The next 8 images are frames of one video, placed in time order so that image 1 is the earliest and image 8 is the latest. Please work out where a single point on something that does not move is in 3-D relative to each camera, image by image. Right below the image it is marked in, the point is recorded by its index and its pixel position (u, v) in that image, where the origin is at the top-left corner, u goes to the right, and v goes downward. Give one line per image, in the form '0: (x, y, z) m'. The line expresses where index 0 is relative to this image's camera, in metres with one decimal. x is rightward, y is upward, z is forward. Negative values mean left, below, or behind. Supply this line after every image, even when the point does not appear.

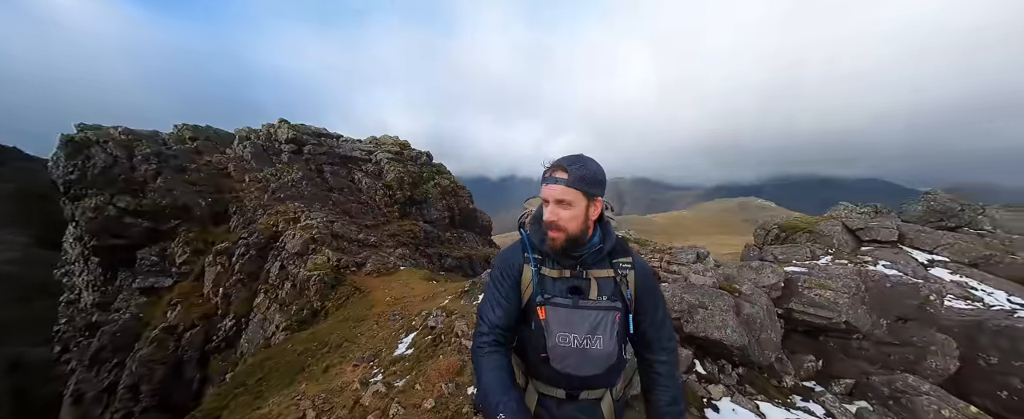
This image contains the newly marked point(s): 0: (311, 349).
0: (-7.5, -4.9, +12.6) m
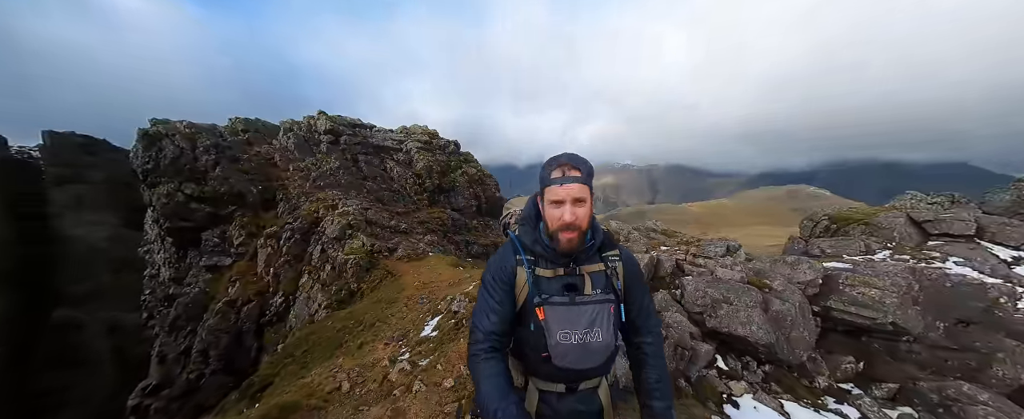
0: (-6.8, -4.5, +13.8) m
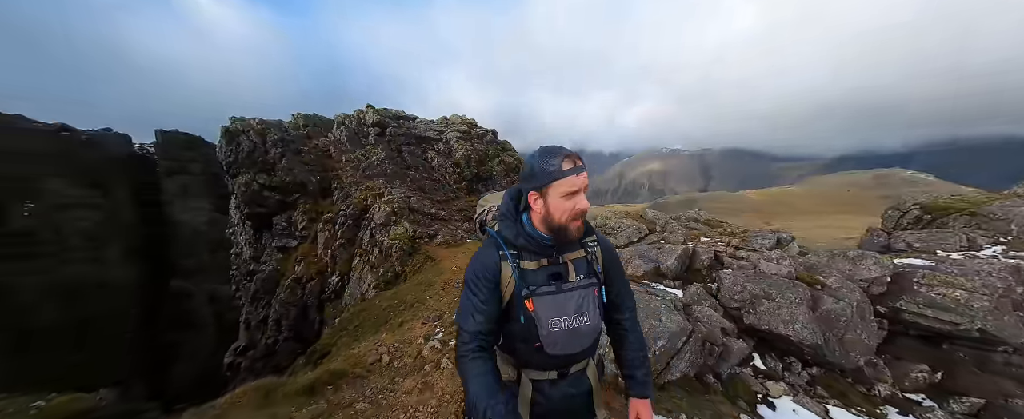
0: (-5.6, -4.0, +15.2) m
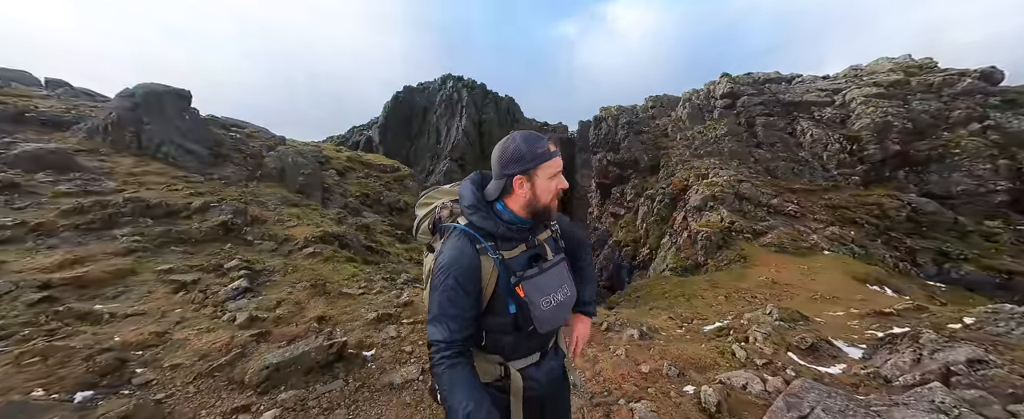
0: (+6.4, -3.2, +15.1) m
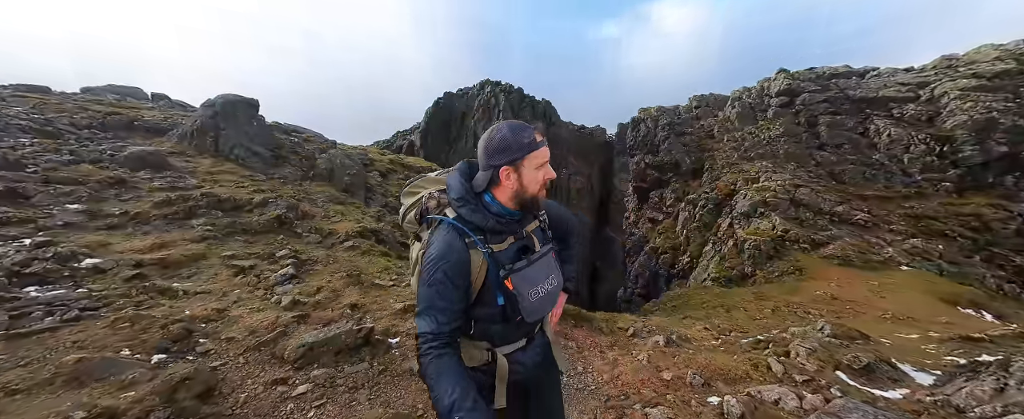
0: (+7.6, -3.4, +14.3) m
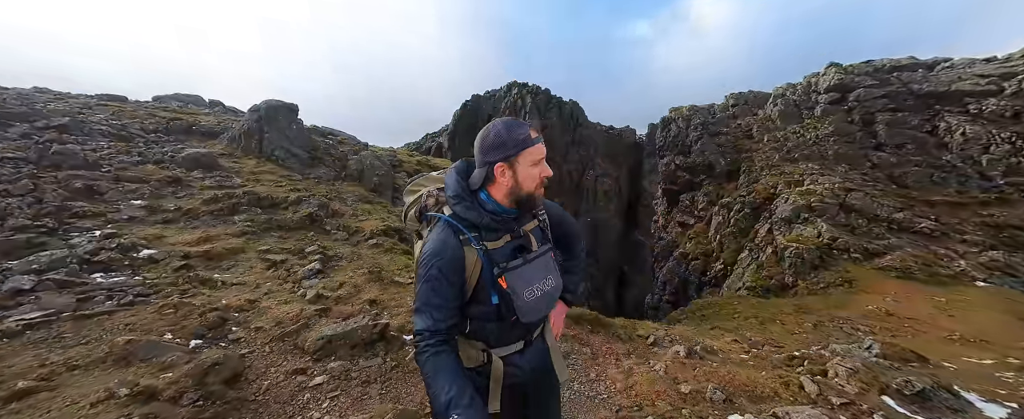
0: (+8.5, -3.6, +13.4) m
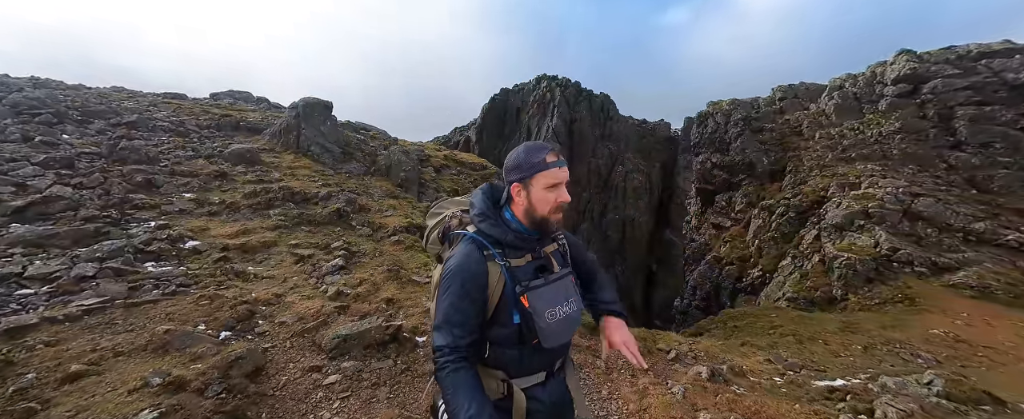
0: (+9.2, -3.8, +12.4) m
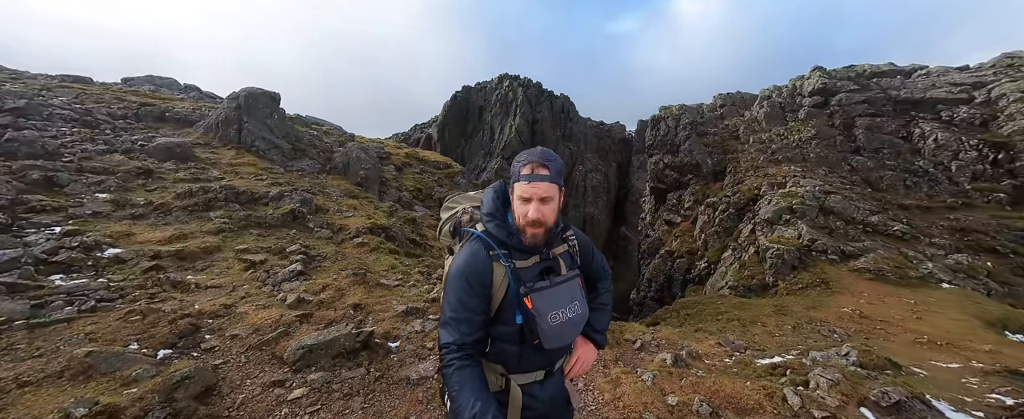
0: (+7.9, -3.6, +13.7) m
